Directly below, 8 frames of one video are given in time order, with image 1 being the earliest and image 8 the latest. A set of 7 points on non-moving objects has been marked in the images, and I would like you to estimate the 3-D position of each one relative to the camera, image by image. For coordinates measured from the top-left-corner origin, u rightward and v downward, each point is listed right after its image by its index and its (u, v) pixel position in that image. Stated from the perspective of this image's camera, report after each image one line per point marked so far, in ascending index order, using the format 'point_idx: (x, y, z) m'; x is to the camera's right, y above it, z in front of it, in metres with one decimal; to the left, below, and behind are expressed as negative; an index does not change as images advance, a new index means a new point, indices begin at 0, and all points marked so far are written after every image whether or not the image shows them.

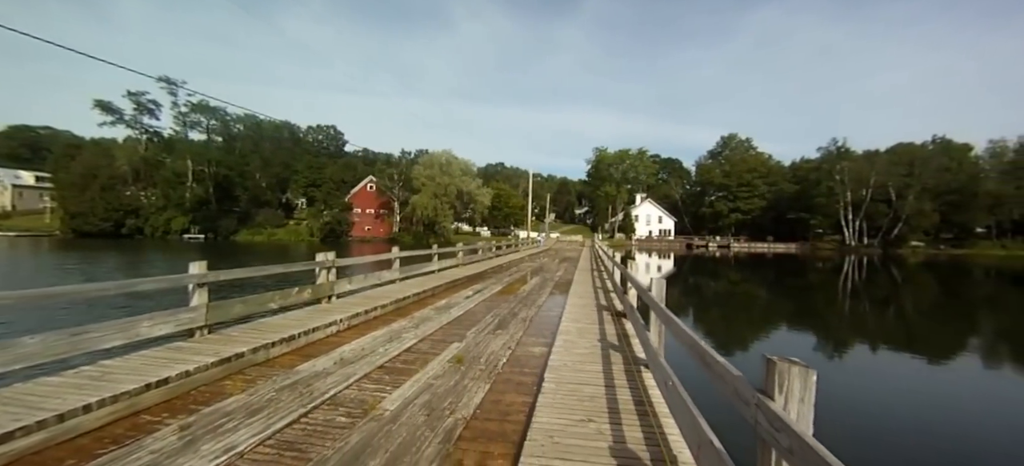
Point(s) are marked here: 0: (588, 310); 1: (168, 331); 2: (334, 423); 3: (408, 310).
0: (+1.4, -1.4, +8.1) m
1: (-3.2, -0.9, +4.0) m
2: (-1.2, -1.2, +2.8) m
3: (-1.7, -1.3, +7.2) m
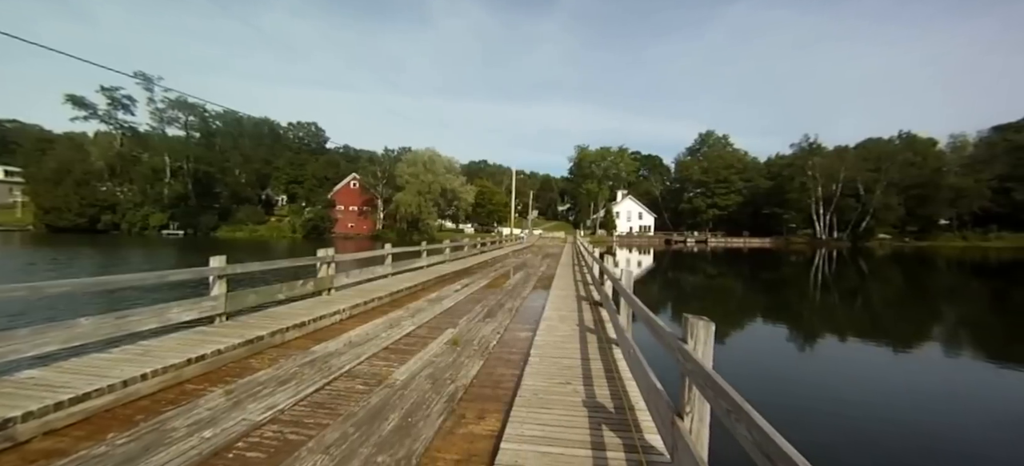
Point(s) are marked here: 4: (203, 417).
0: (+1.1, -1.3, +8.7) m
1: (-3.3, -0.9, +4.4) m
2: (-1.3, -1.2, +3.4) m
3: (-2.0, -1.2, +7.8) m
4: (-2.0, -1.2, +2.8) m
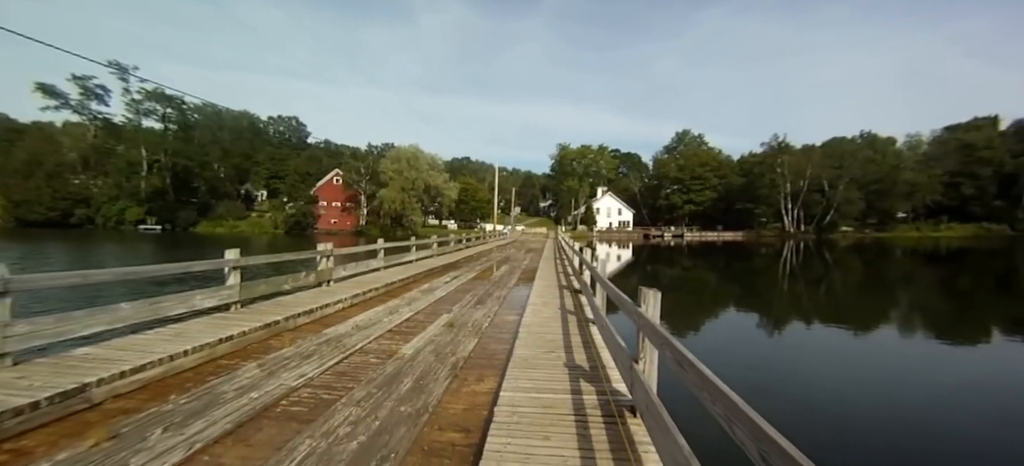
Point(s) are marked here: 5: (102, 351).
0: (+0.9, -1.2, +9.3) m
1: (-3.4, -0.8, +4.9) m
2: (-1.3, -1.2, +3.9) m
3: (-2.2, -1.1, +8.3) m
4: (-2.1, -1.2, +3.3) m
5: (-3.3, -1.0, +3.4) m
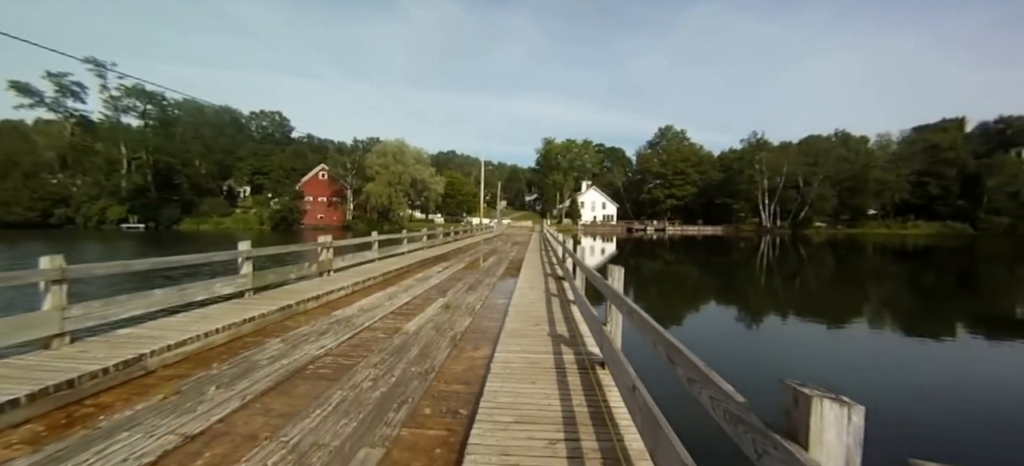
0: (+0.6, -1.0, +9.9) m
1: (-3.5, -0.7, +5.3) m
2: (-1.4, -1.1, +4.4) m
3: (-2.4, -1.0, +8.8) m
4: (-2.1, -1.1, +3.8) m
5: (-3.4, -0.9, +3.9) m
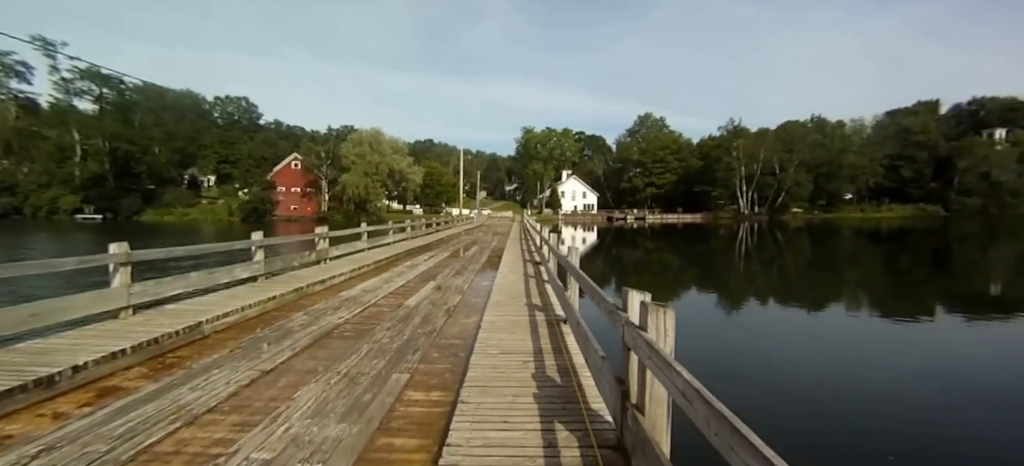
0: (+0.1, -0.8, +10.9) m
1: (-3.8, -0.6, +6.1) m
2: (-1.6, -1.0, +5.4) m
3: (-2.9, -0.8, +9.6) m
4: (-2.3, -1.0, +4.7) m
5: (-3.6, -0.8, +4.7) m
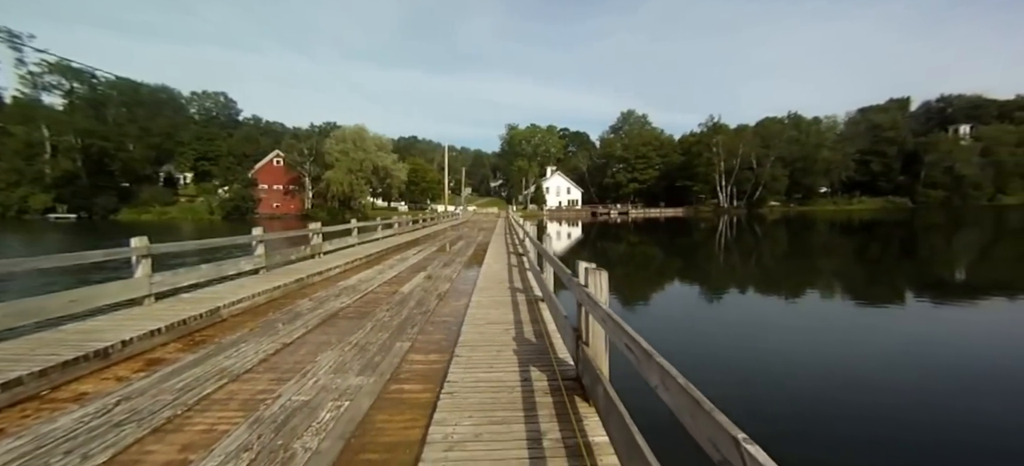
0: (-0.3, -0.6, +11.5) m
1: (-4.0, -0.5, +6.6) m
2: (-1.8, -0.9, +5.9) m
3: (-3.2, -0.7, +10.1) m
4: (-2.5, -0.9, +5.2) m
5: (-3.8, -0.7, +5.2) m
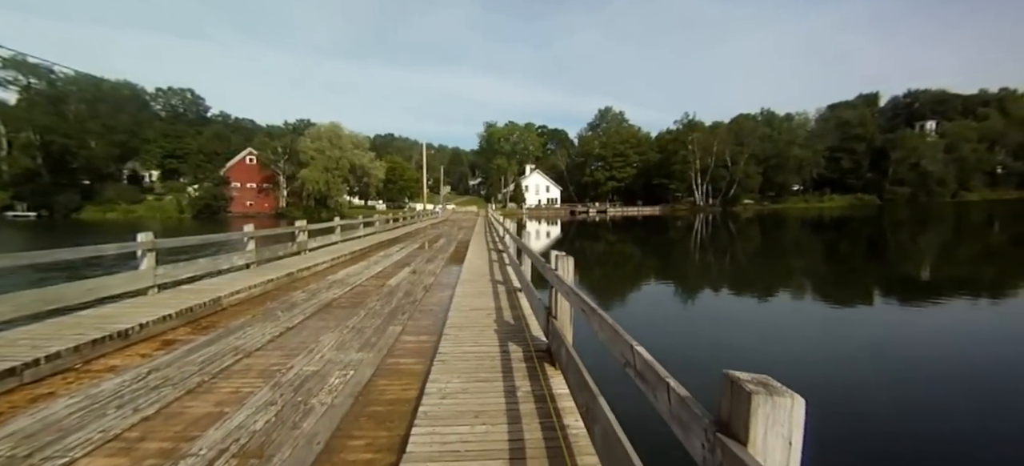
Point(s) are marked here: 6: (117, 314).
0: (-0.9, -0.5, +12.0) m
1: (-4.4, -0.5, +6.9) m
2: (-2.1, -0.8, +6.3) m
3: (-3.7, -0.6, +10.5) m
4: (-2.8, -0.9, +5.6) m
5: (-4.0, -0.7, +5.5) m
6: (-3.8, -0.8, +4.1) m
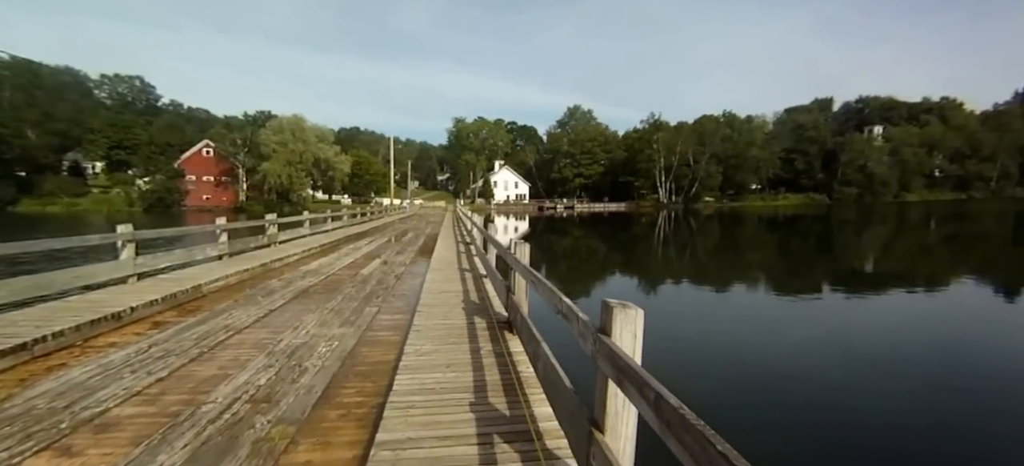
0: (-1.8, -0.4, +12.4) m
1: (-4.9, -0.3, +7.1) m
2: (-2.7, -0.7, +6.7) m
3: (-4.6, -0.4, +10.7) m
4: (-3.2, -0.7, +5.9) m
5: (-4.5, -0.6, +5.8) m
6: (-4.2, -0.7, +4.4) m
